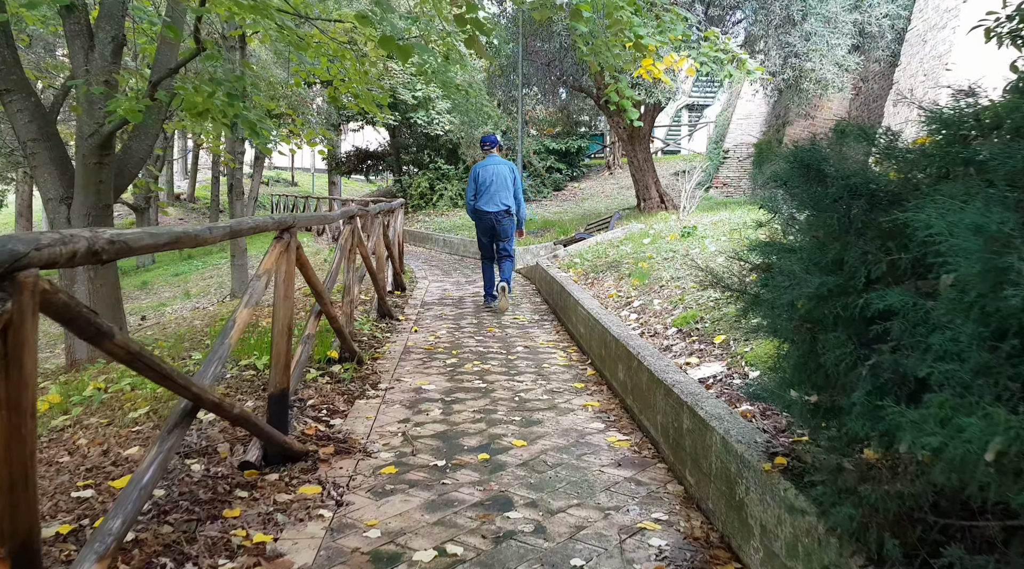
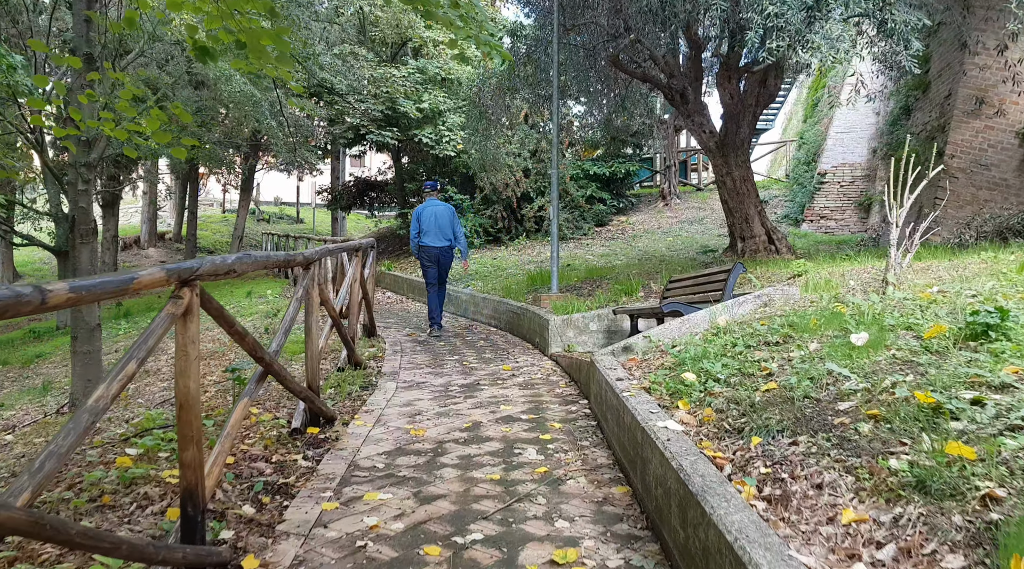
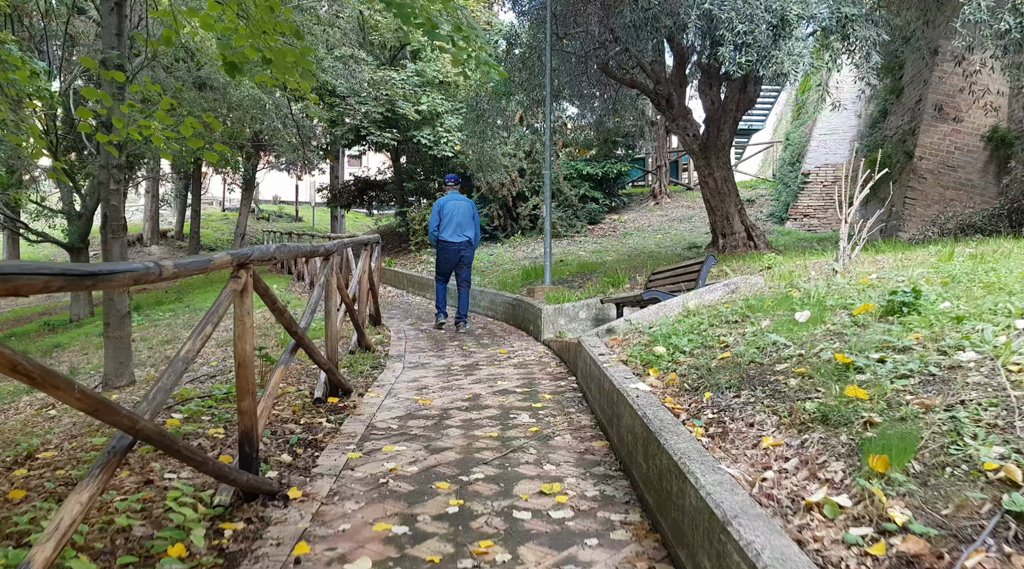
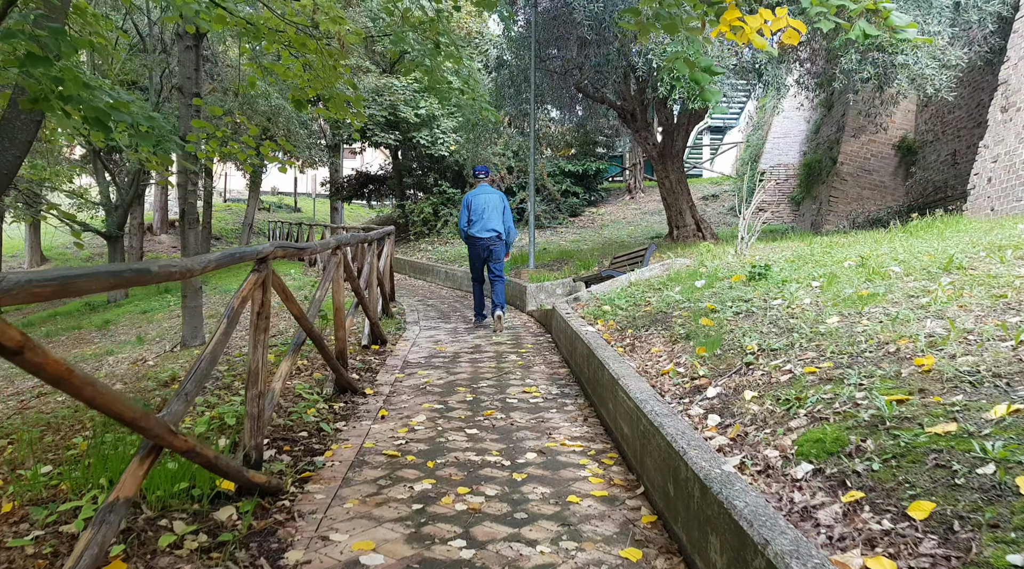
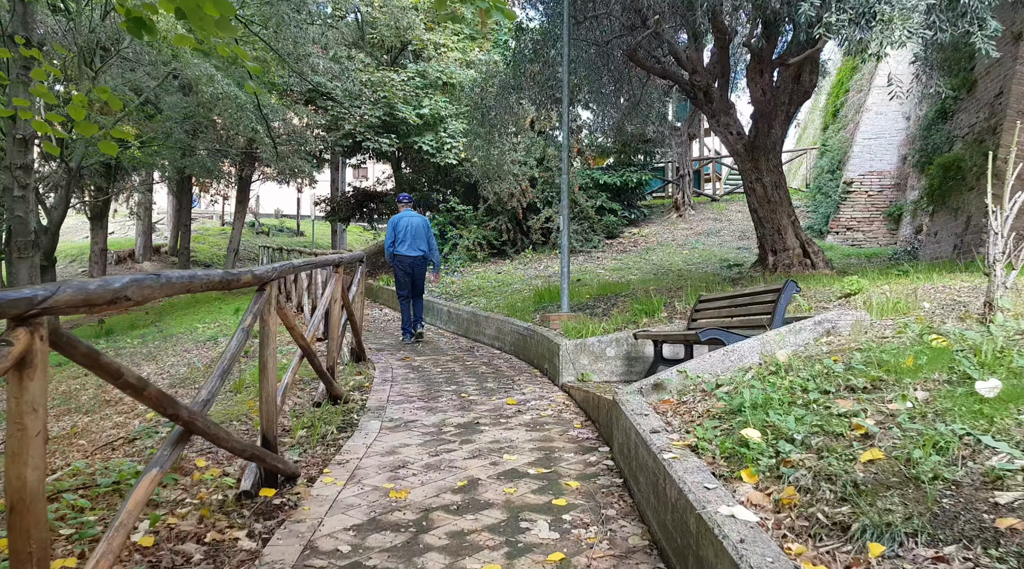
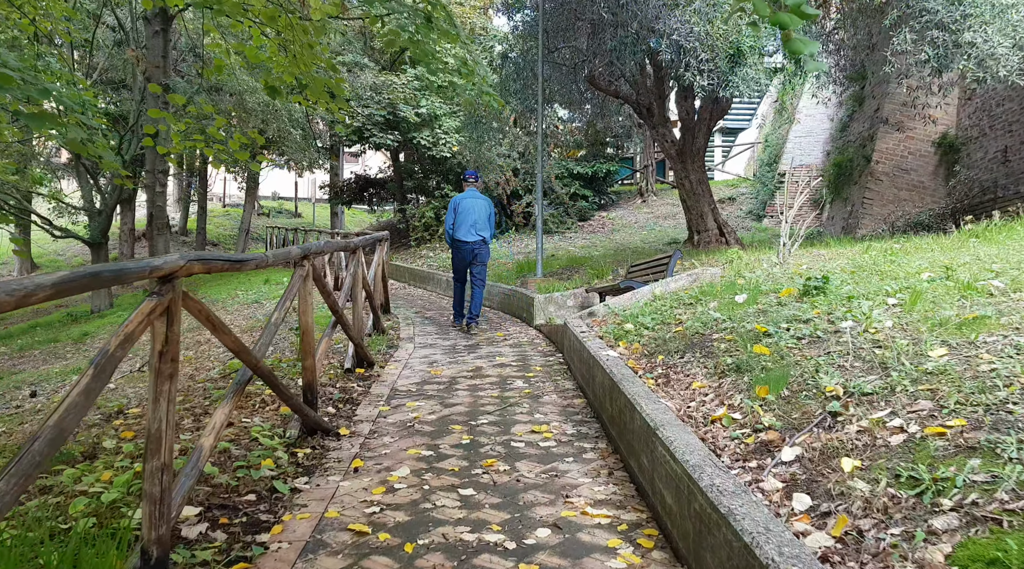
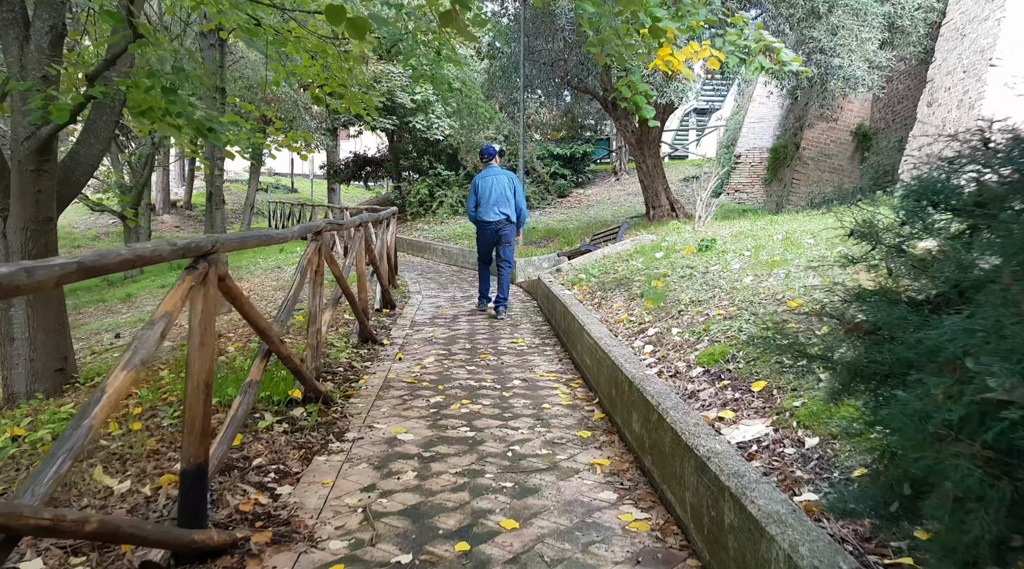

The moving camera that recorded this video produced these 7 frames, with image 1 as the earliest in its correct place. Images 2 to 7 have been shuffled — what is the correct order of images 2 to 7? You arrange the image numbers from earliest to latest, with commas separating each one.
7, 4, 6, 3, 2, 5
